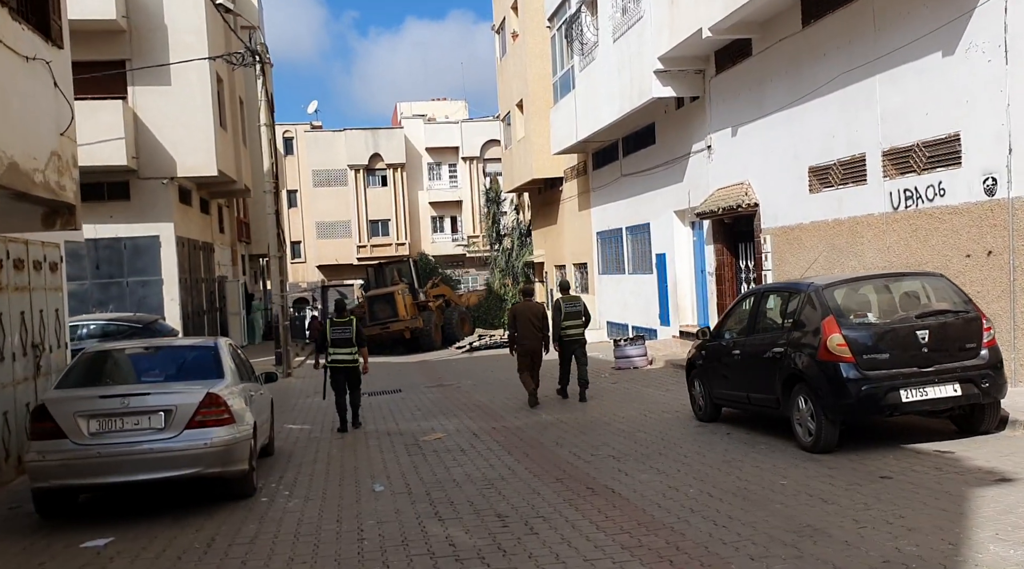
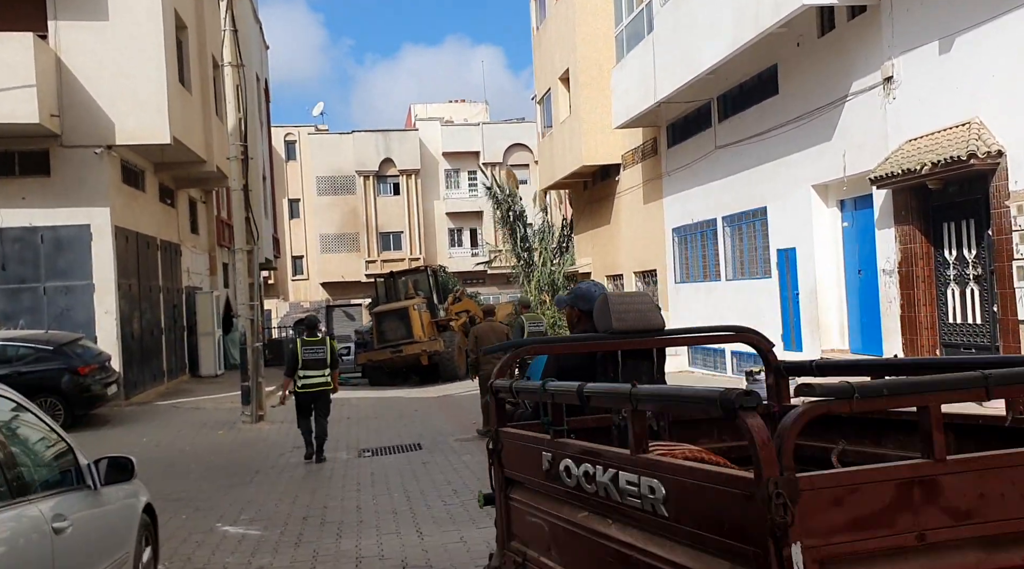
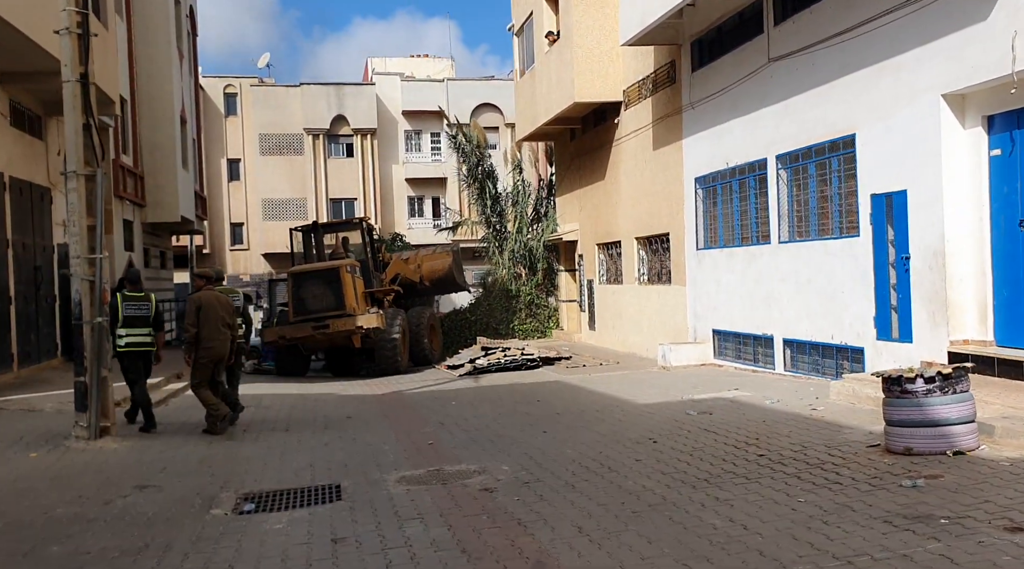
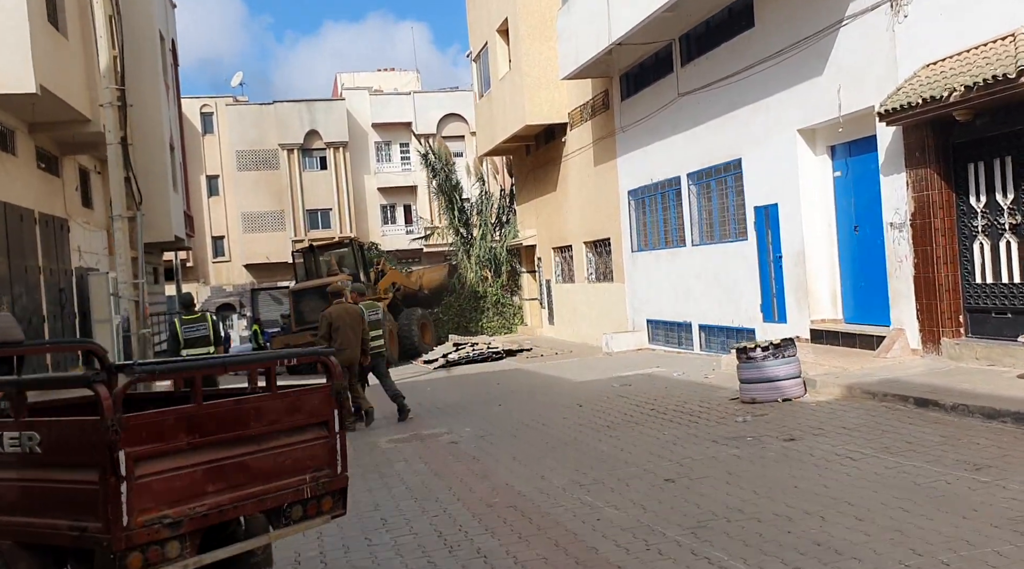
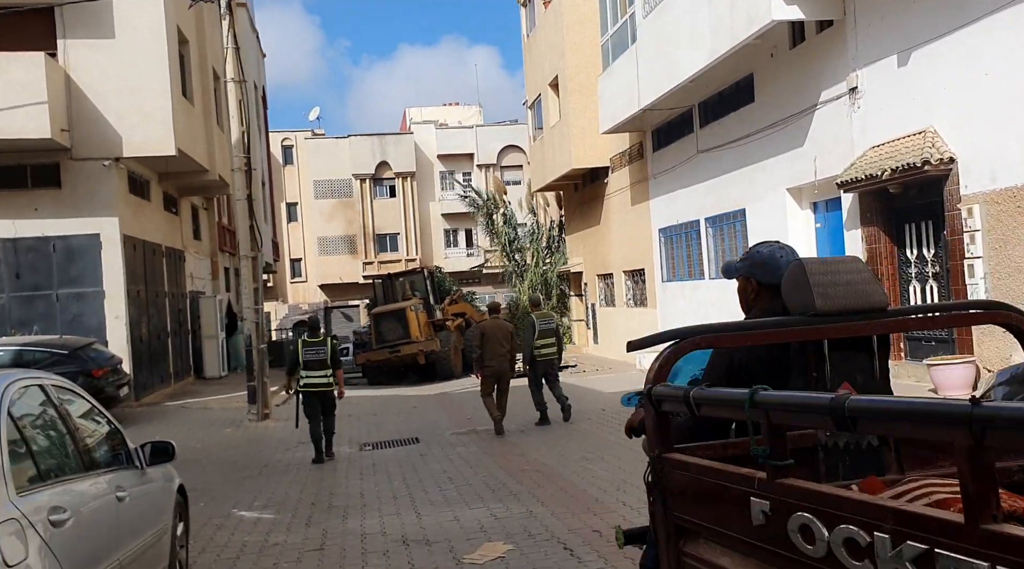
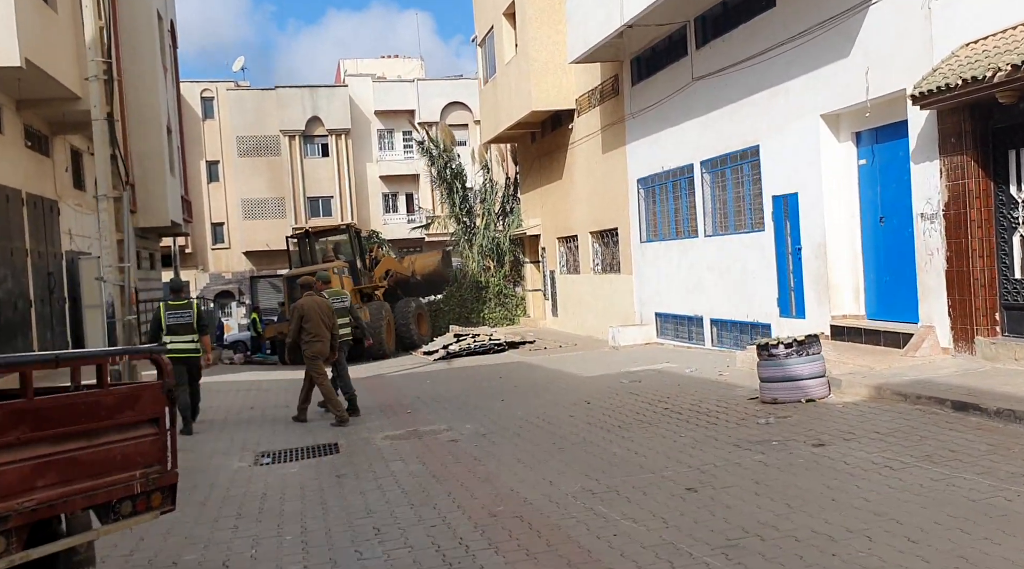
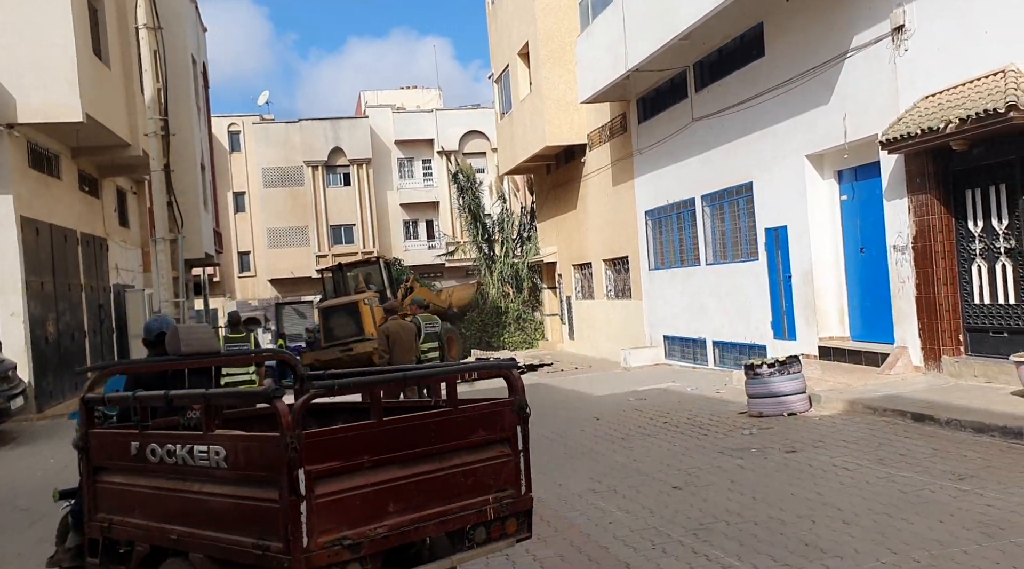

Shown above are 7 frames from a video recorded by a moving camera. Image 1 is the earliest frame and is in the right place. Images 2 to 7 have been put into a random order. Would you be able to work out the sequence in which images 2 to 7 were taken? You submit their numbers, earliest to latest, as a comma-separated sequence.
5, 2, 7, 4, 6, 3
